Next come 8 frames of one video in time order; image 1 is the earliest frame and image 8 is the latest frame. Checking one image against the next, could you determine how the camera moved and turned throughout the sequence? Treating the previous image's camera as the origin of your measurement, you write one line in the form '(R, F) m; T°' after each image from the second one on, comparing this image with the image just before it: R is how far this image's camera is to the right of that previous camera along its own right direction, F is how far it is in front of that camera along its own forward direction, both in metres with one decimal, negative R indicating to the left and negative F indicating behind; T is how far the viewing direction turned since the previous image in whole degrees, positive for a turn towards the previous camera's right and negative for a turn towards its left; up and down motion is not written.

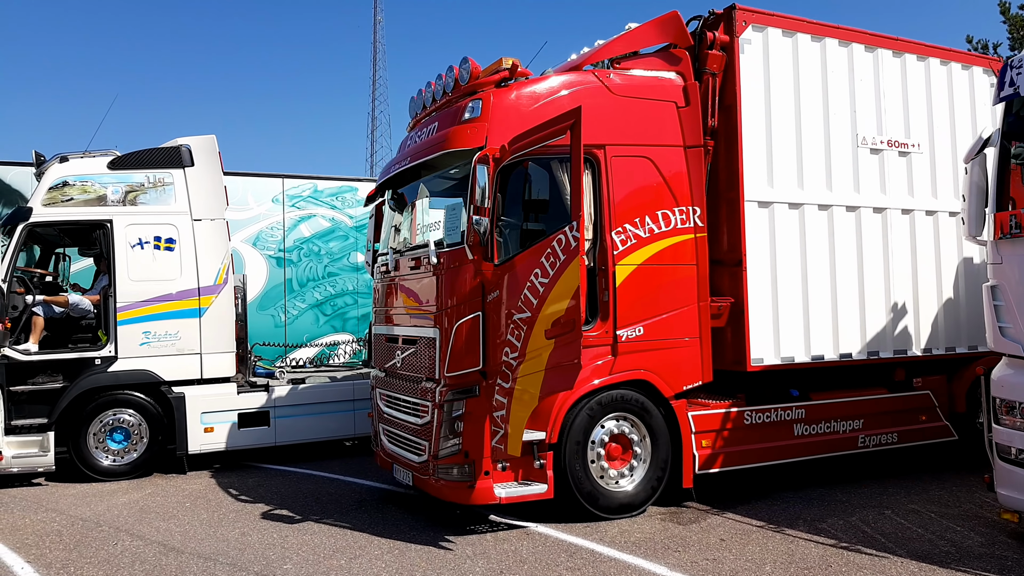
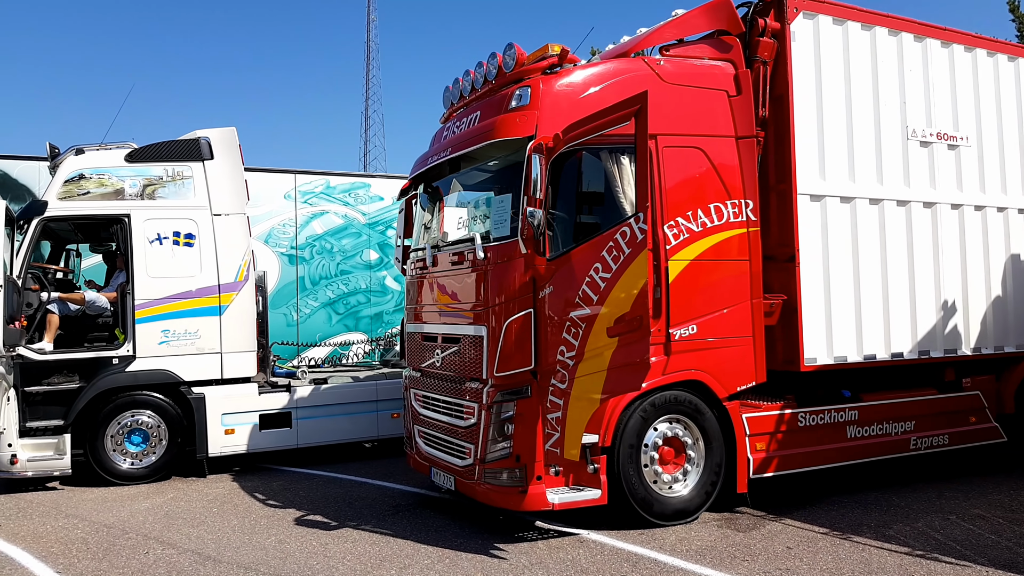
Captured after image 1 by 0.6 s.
(-0.3, +0.3) m; +1°
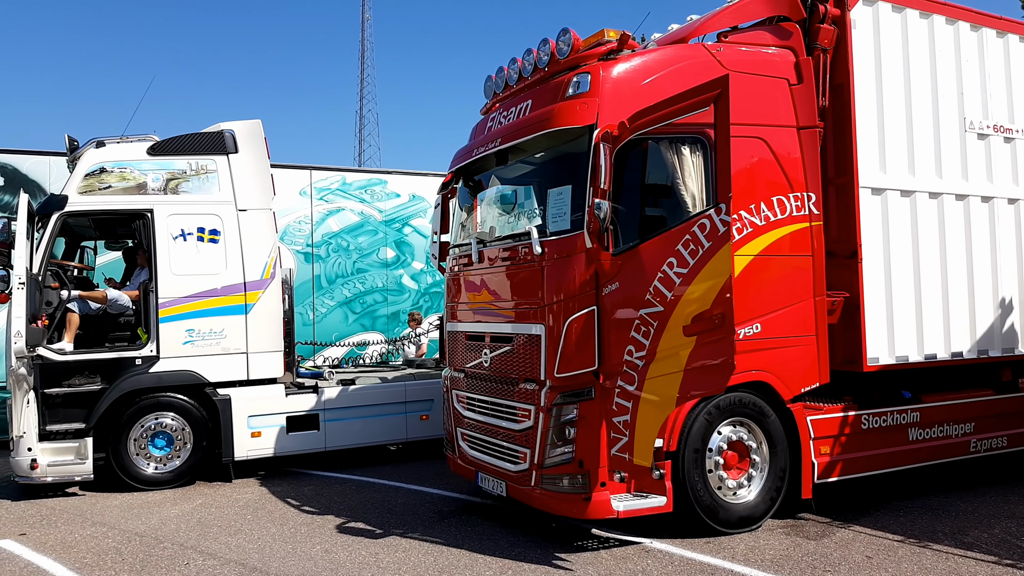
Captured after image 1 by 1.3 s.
(-0.3, +0.3) m; +1°
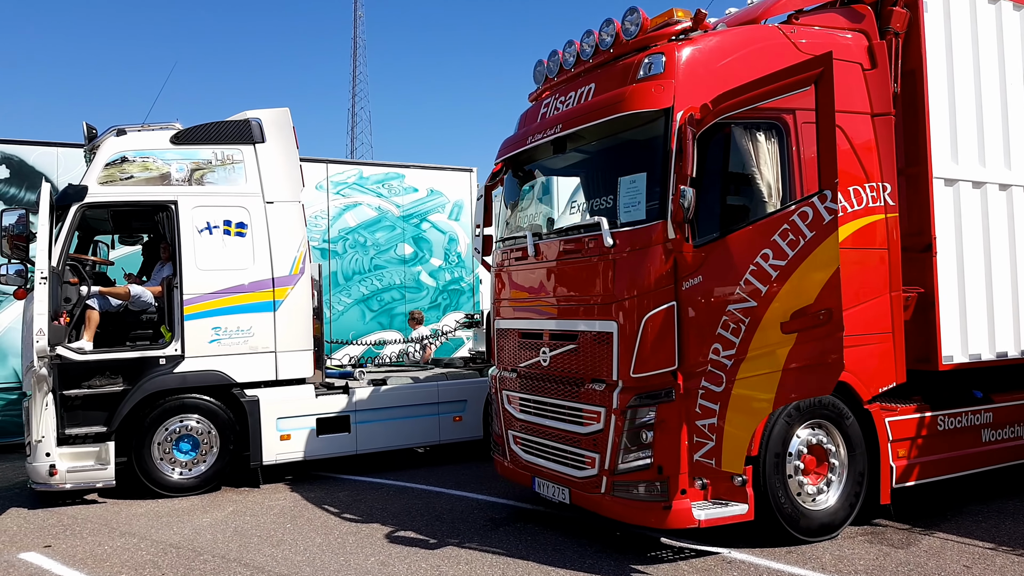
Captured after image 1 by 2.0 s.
(-0.4, +0.3) m; +1°
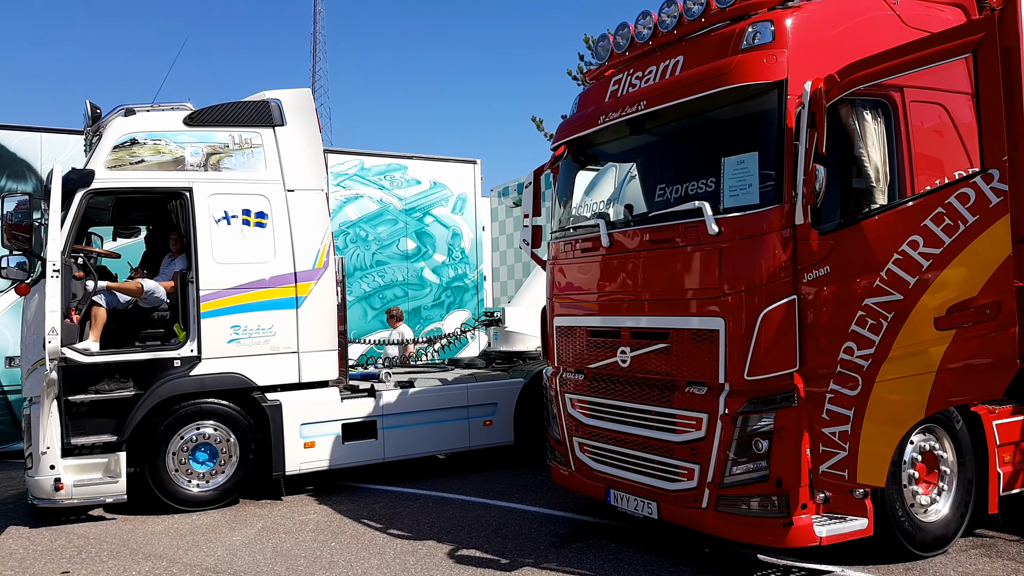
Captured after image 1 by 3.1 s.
(-0.6, +0.5) m; +3°
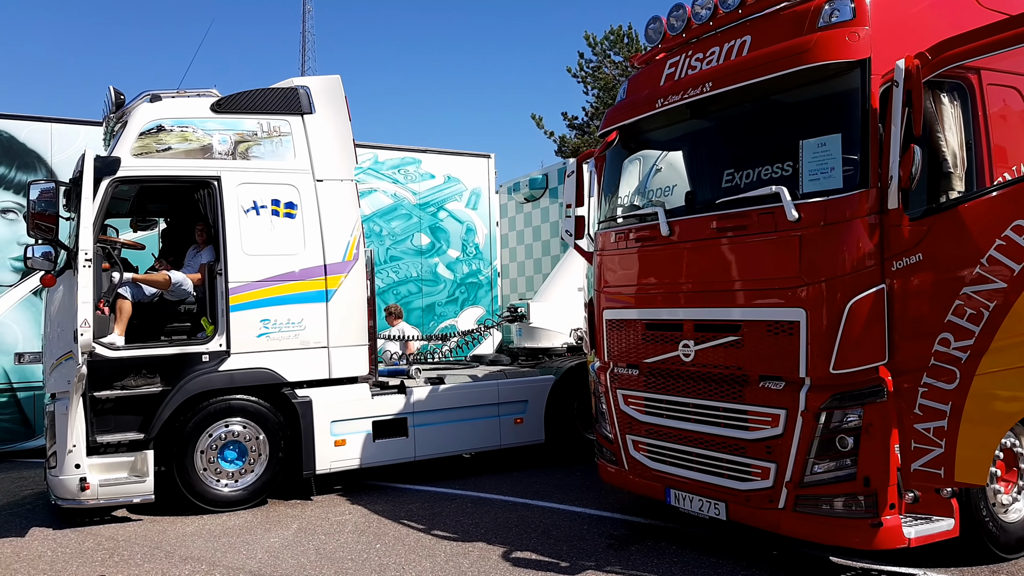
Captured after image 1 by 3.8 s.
(-0.3, +0.2) m; +1°
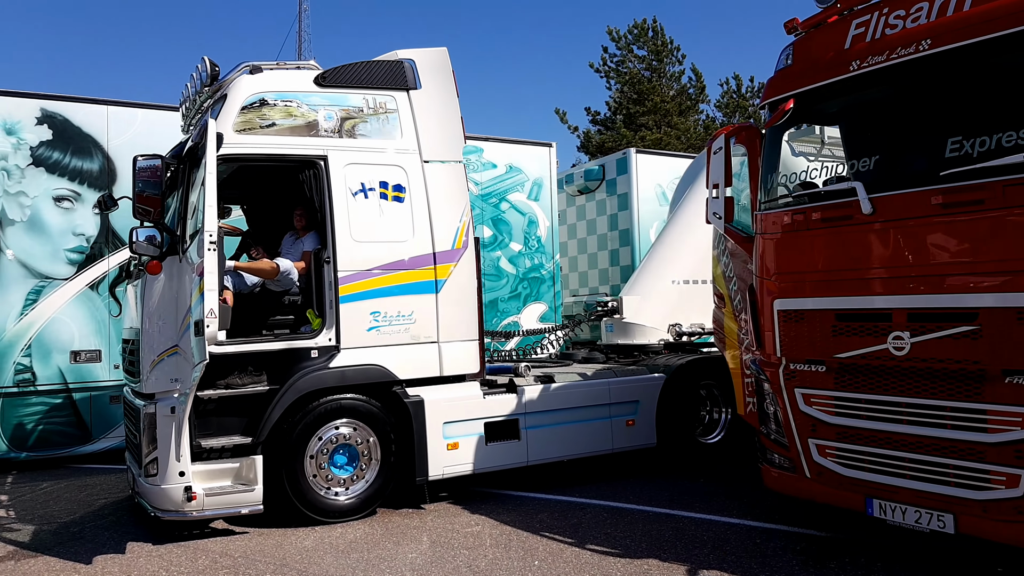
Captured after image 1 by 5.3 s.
(-0.8, +0.5) m; +1°
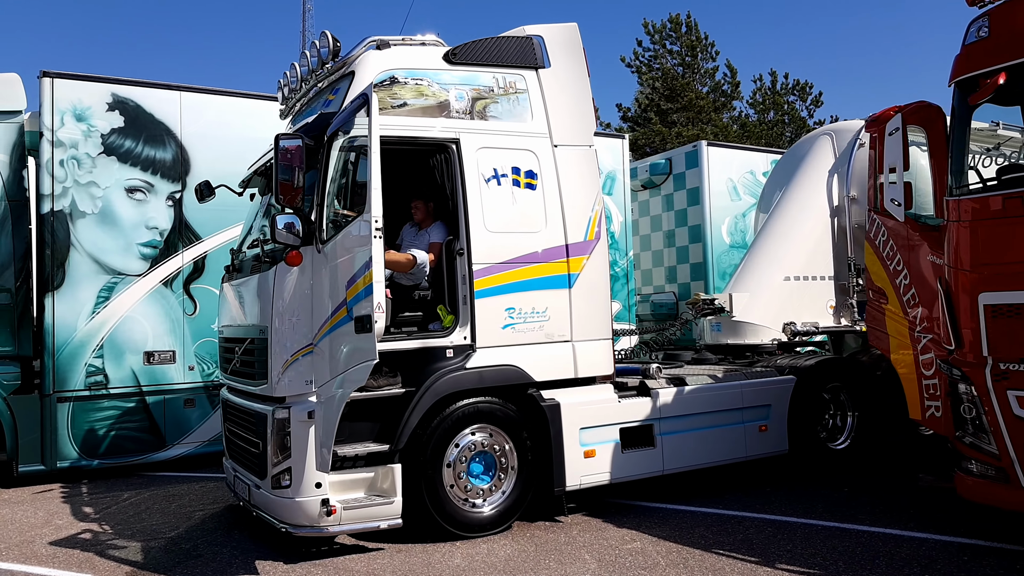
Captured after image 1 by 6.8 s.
(-0.8, +0.5) m; 0°
